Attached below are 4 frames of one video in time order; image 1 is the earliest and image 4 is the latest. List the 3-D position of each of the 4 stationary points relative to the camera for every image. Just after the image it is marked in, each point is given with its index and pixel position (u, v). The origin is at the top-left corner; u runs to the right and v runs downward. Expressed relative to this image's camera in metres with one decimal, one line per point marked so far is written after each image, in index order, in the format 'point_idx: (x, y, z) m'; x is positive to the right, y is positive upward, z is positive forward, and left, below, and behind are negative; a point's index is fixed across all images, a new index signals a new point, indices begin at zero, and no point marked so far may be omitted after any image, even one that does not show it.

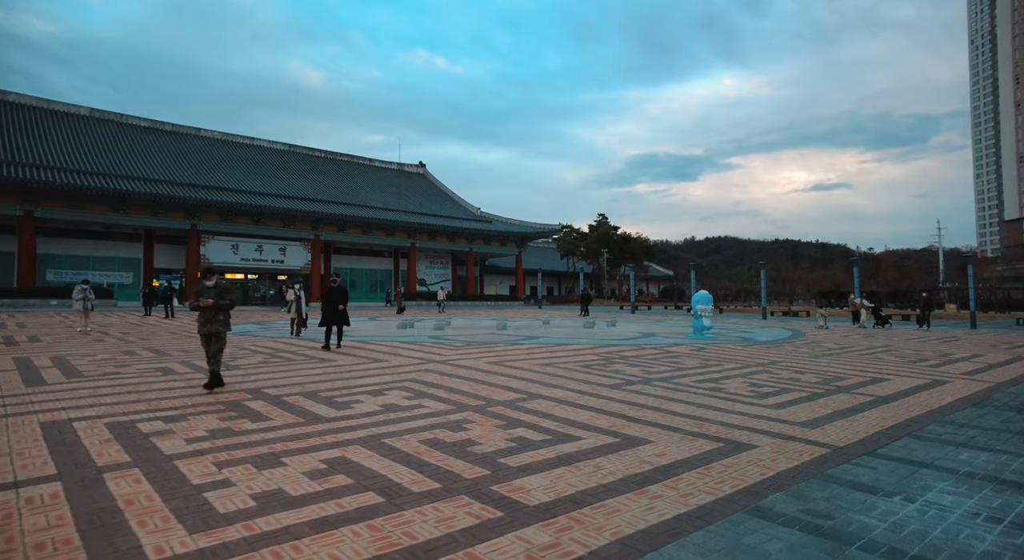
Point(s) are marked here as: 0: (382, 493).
0: (-0.8, -1.4, +3.9) m
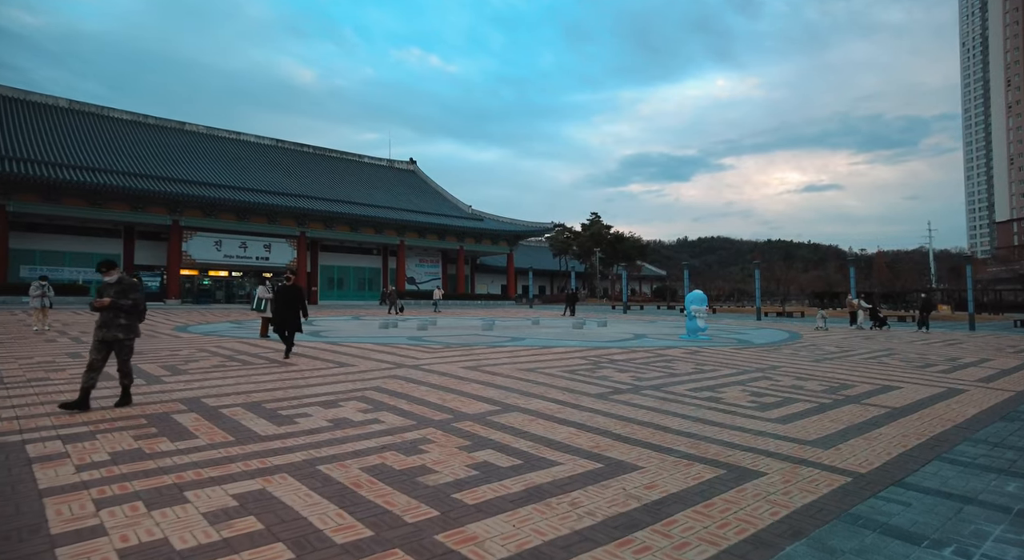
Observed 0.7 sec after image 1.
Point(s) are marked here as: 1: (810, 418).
0: (-1.1, -1.4, +3.0) m
1: (+3.2, -1.5, +6.4) m
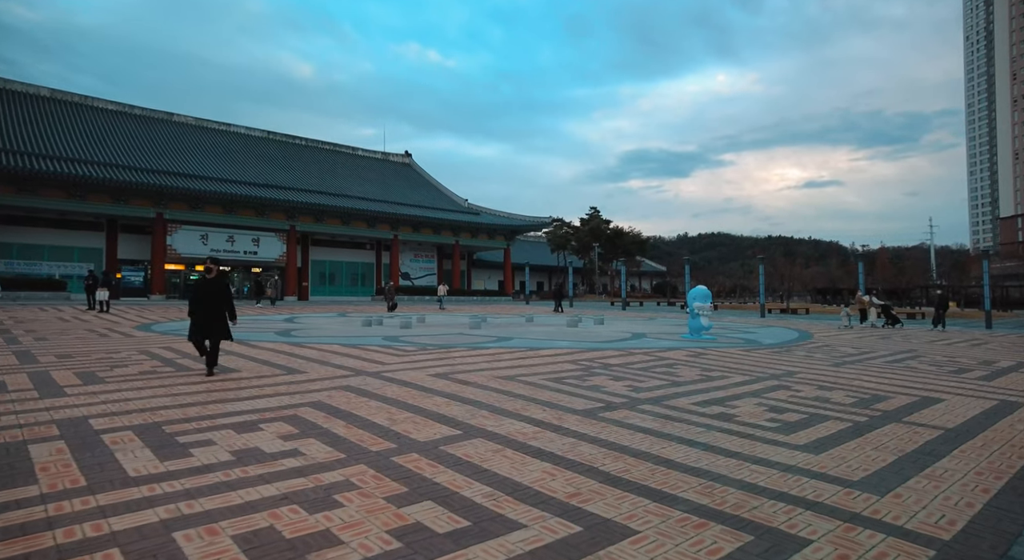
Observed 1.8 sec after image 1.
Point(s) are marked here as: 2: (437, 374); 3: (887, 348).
0: (-1.4, -1.3, +1.8) m
1: (+2.9, -1.4, +5.2) m
2: (-1.0, -1.3, +8.0) m
3: (+8.6, -1.6, +13.7) m
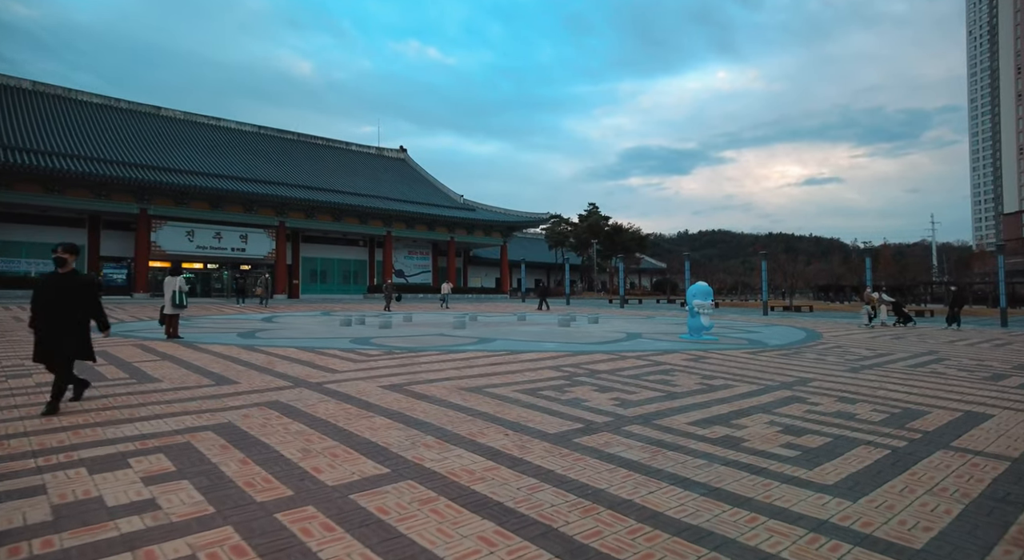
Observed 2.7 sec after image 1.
0: (-1.8, -1.3, +0.6) m
1: (+2.5, -1.4, +4.0) m
2: (-1.4, -1.2, +6.8) m
3: (+8.3, -1.5, +12.5) m
